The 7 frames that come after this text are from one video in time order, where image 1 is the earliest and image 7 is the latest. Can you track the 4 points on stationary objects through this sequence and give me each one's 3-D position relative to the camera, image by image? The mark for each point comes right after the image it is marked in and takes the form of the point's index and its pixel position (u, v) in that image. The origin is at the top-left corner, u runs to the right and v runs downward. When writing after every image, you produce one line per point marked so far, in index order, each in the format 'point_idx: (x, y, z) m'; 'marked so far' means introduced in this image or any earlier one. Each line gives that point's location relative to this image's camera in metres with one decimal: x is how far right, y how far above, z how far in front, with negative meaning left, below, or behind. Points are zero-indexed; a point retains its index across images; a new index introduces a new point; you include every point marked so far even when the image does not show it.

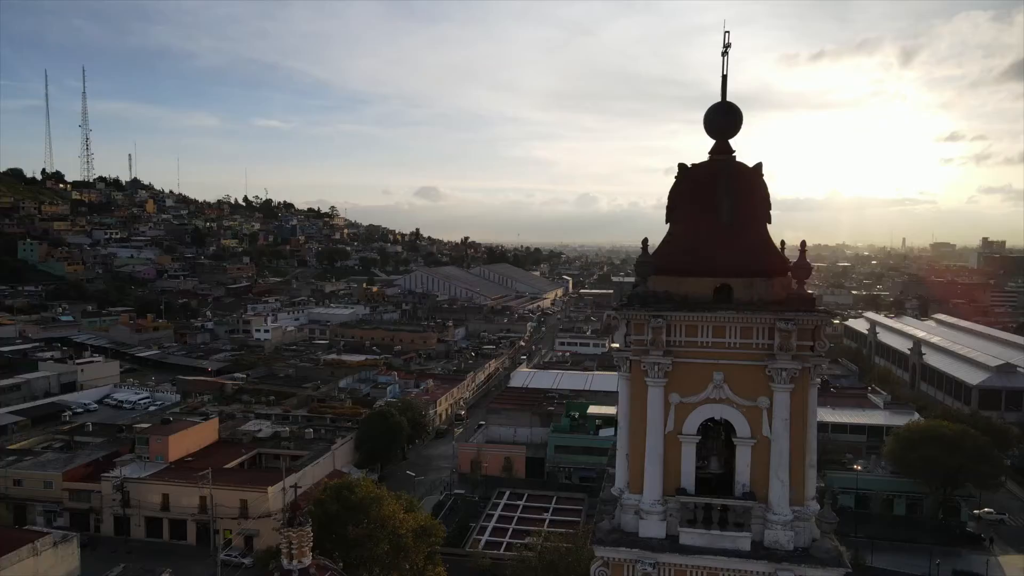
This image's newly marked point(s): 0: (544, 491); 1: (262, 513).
0: (+0.8, -5.3, +19.0) m
1: (-5.7, -5.1, +16.7) m
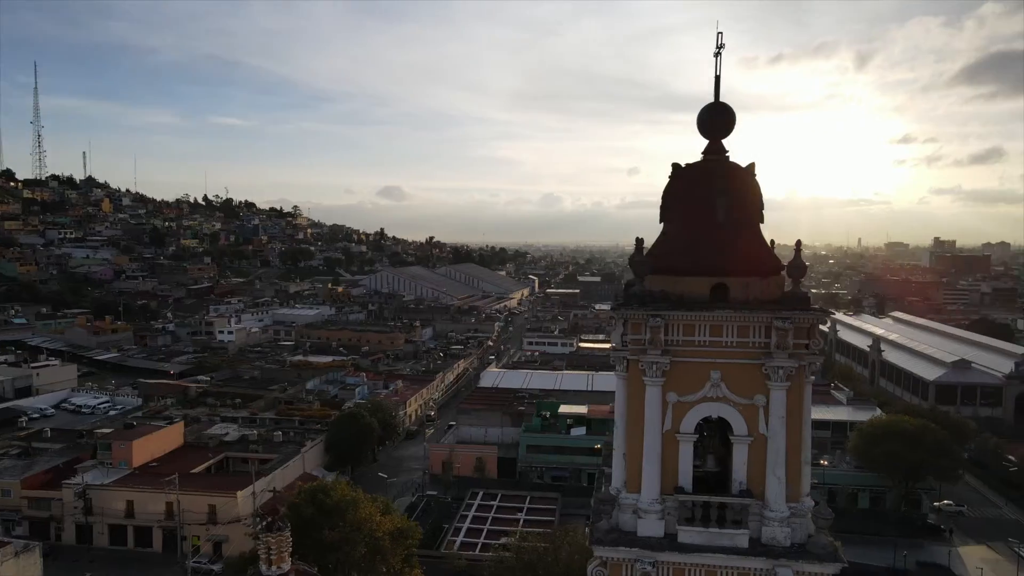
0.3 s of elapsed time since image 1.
0: (+0.1, -5.3, +19.0) m
1: (-6.3, -5.2, +16.4) m
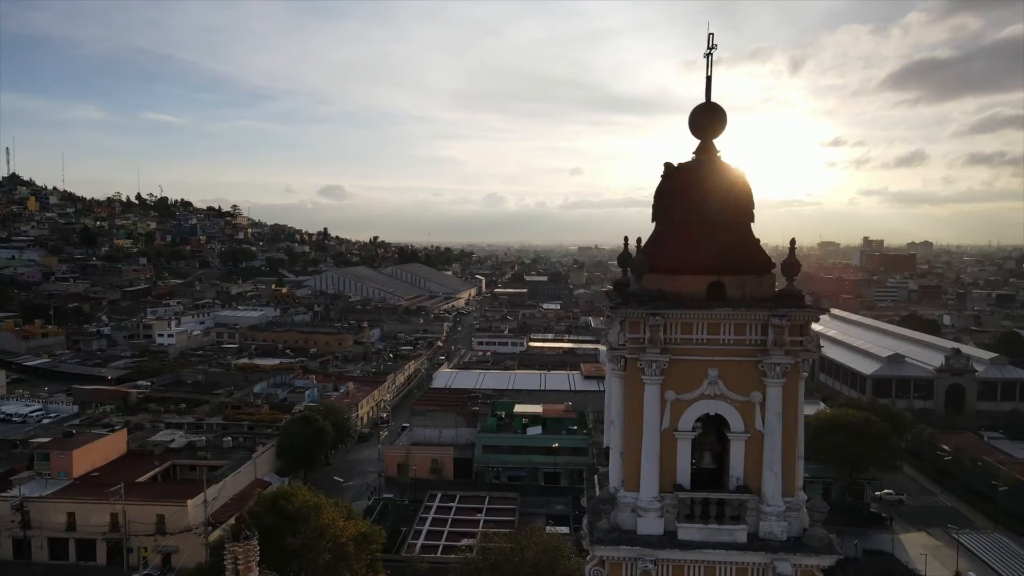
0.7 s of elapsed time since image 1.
0: (-0.9, -5.3, +18.9) m
1: (-7.1, -5.2, +15.8) m
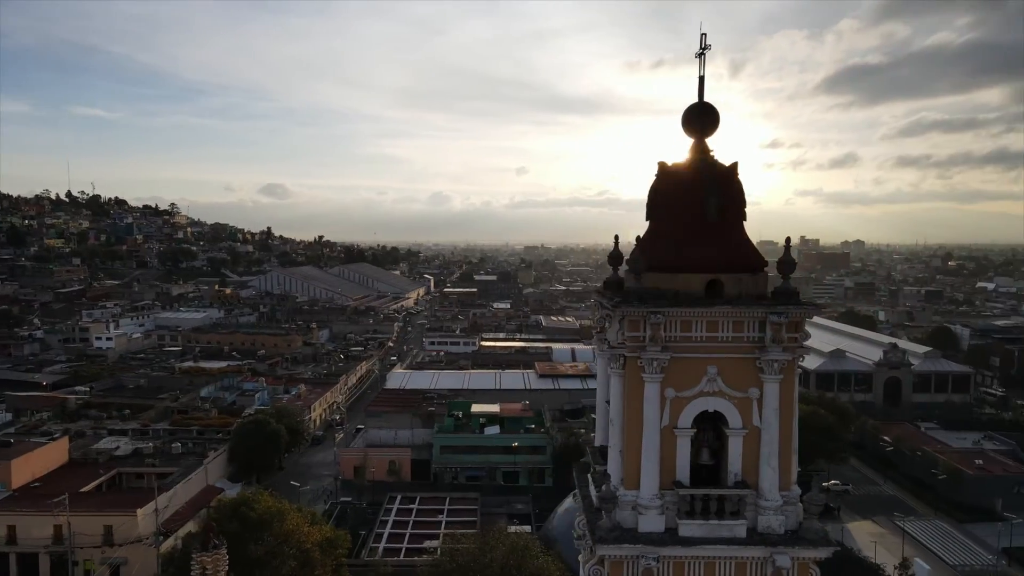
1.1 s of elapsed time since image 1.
0: (-2.0, -5.2, +18.8) m
1: (-7.9, -5.2, +15.3) m
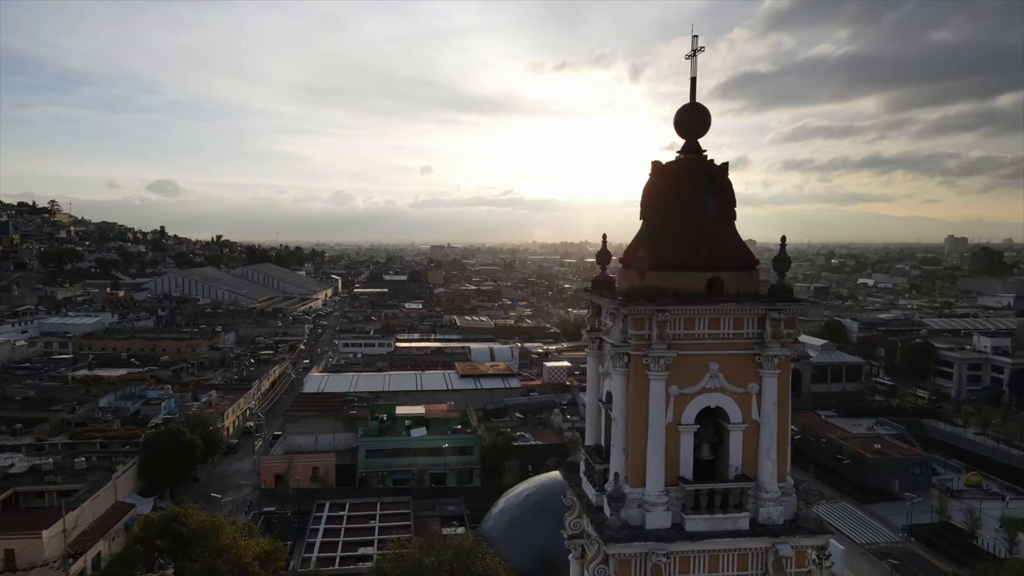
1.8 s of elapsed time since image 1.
0: (-3.7, -5.3, +18.3) m
1: (-9.2, -5.3, +14.1) m
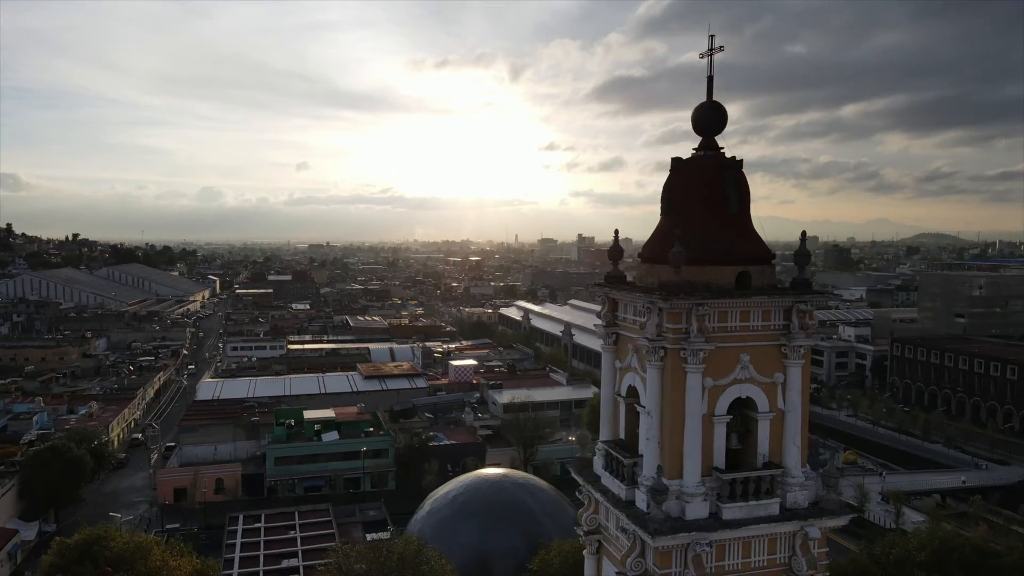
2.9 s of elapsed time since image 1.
0: (-5.6, -5.3, +17.5) m
1: (-10.3, -5.4, +12.5) m
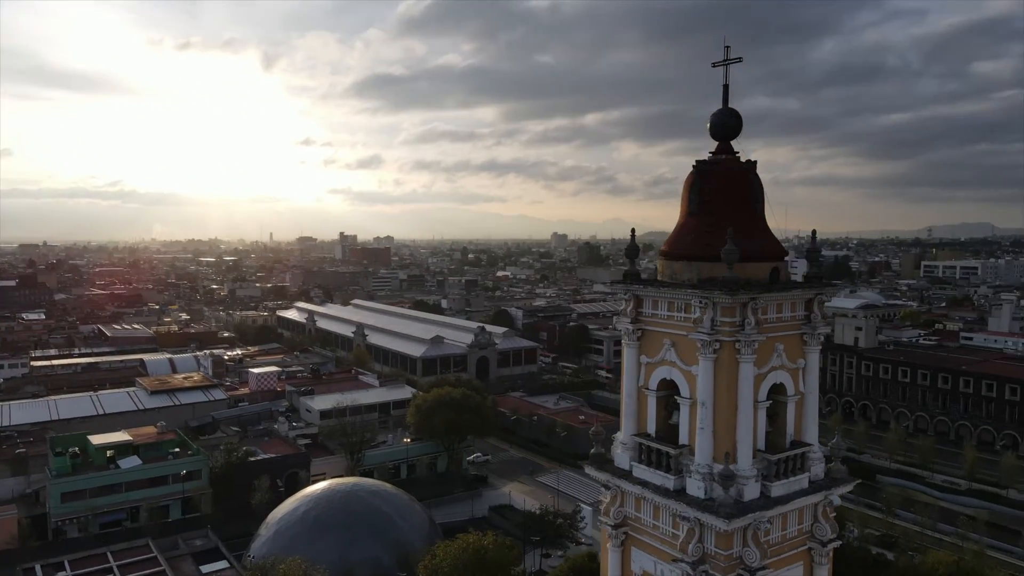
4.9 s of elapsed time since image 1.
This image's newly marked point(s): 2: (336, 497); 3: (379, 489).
0: (-8.8, -5.4, +15.1) m
1: (-11.7, -5.6, +8.8) m
2: (-3.5, -4.2, +14.8) m
3: (-2.8, -4.2, +15.4) m
